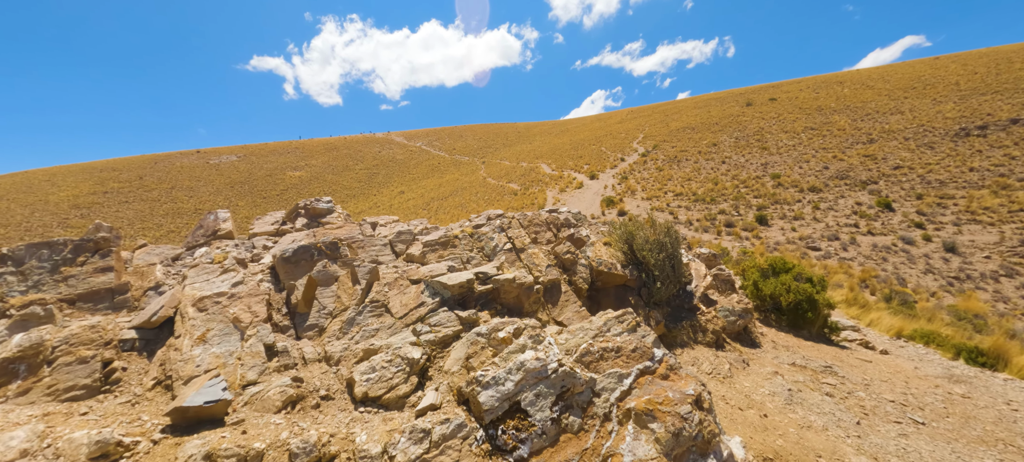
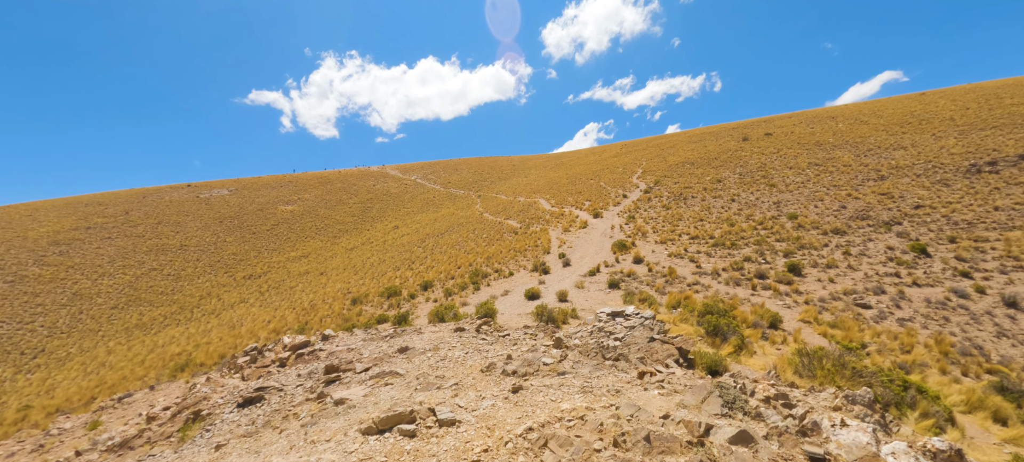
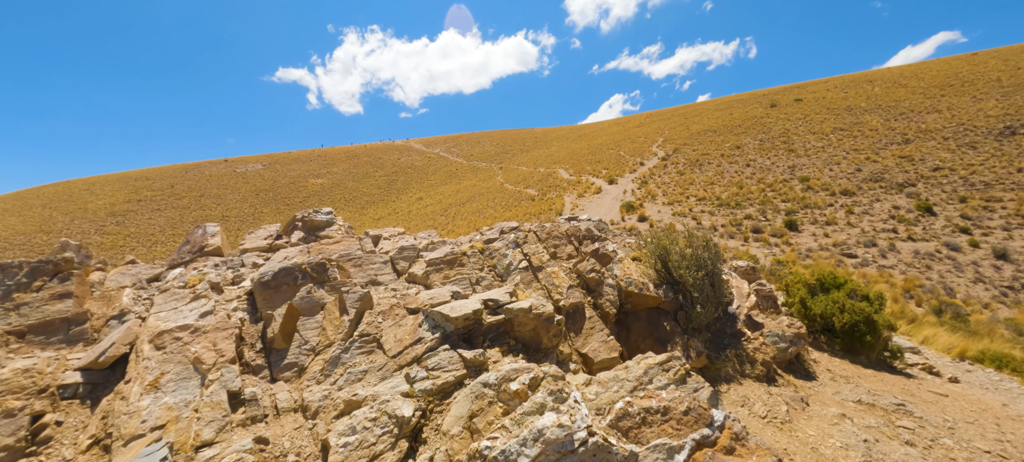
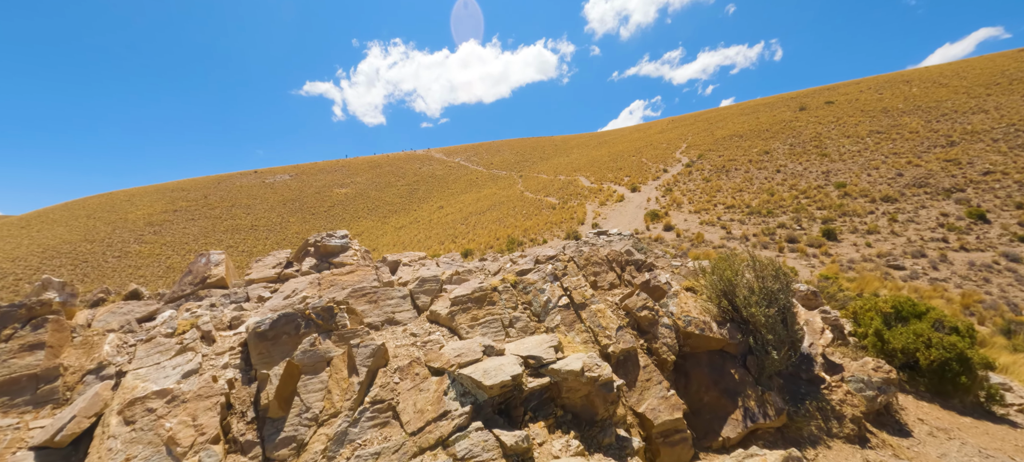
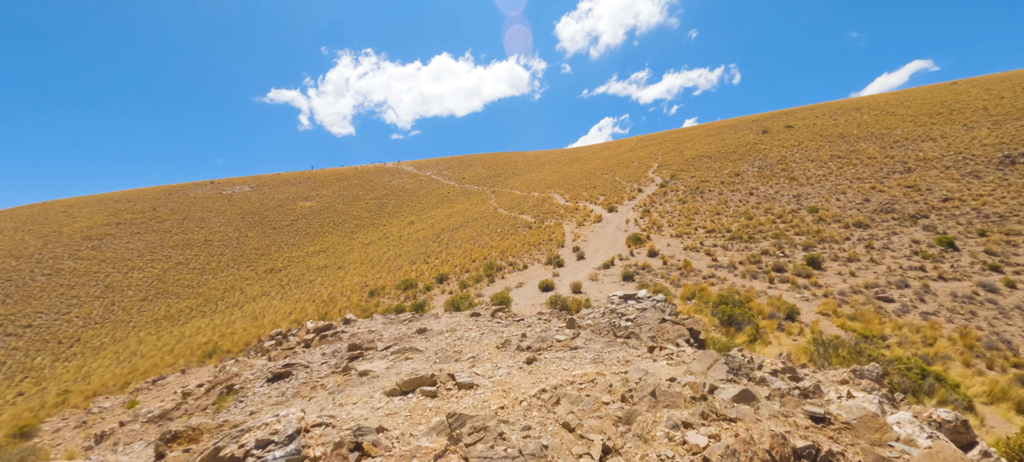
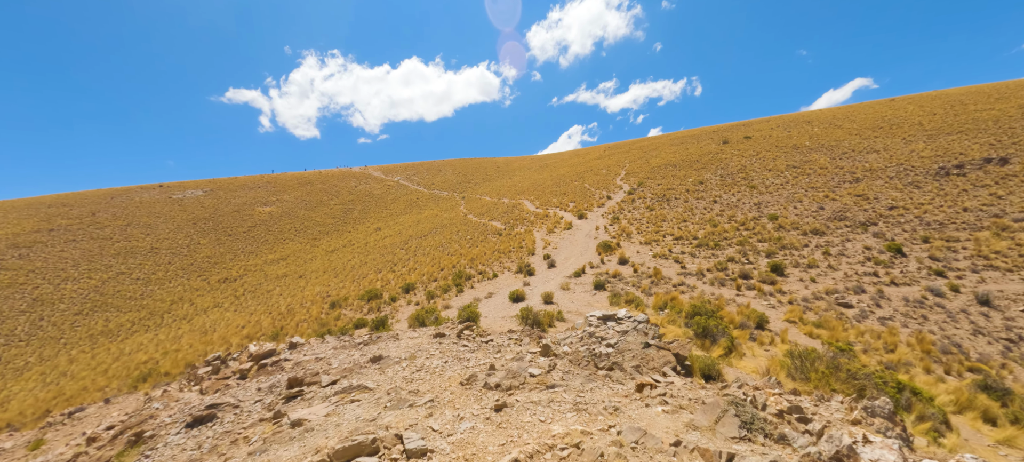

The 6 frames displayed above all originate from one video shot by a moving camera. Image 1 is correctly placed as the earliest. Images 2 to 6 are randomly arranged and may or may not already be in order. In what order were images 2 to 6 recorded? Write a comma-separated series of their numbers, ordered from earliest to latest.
3, 4, 5, 2, 6
